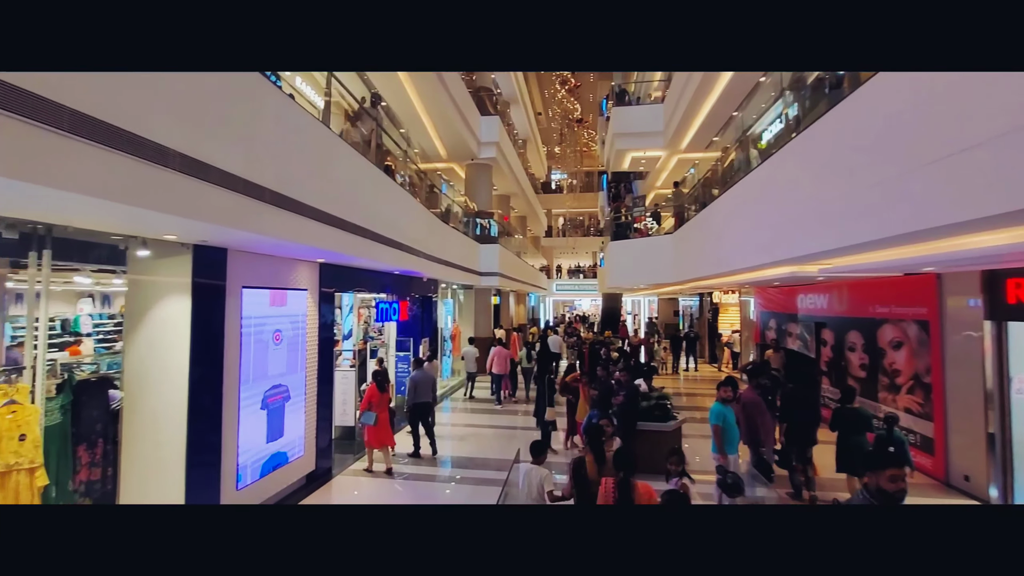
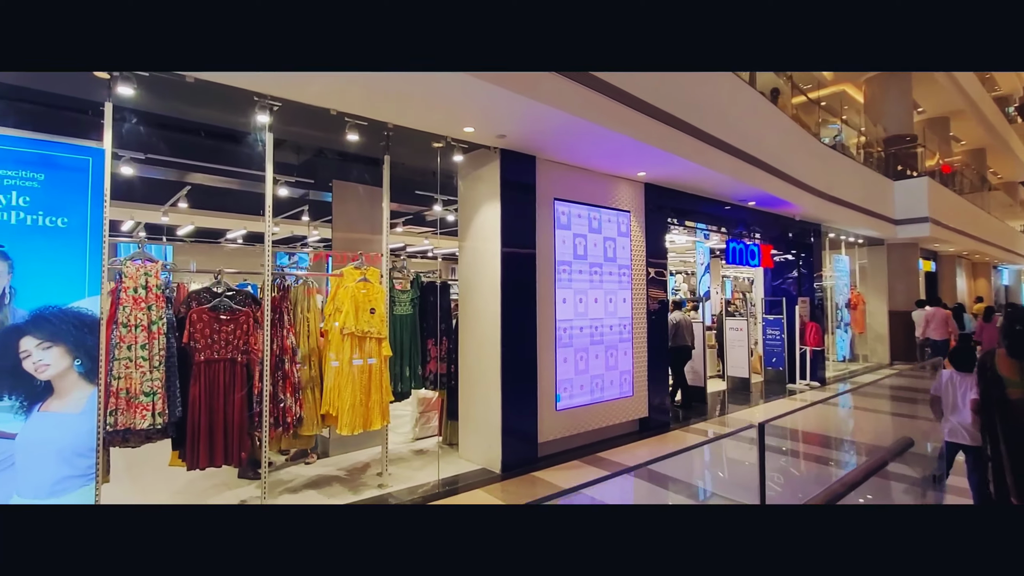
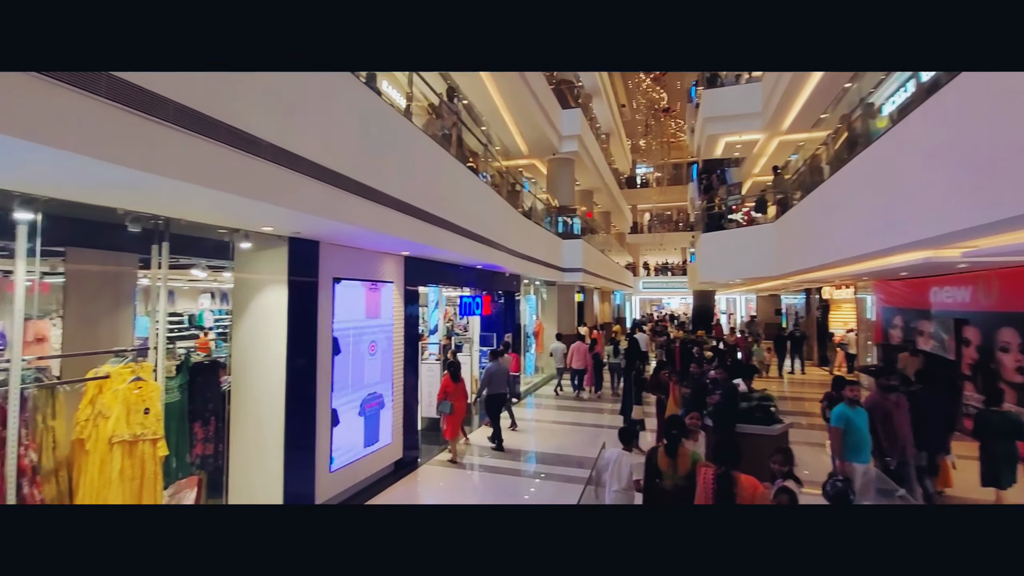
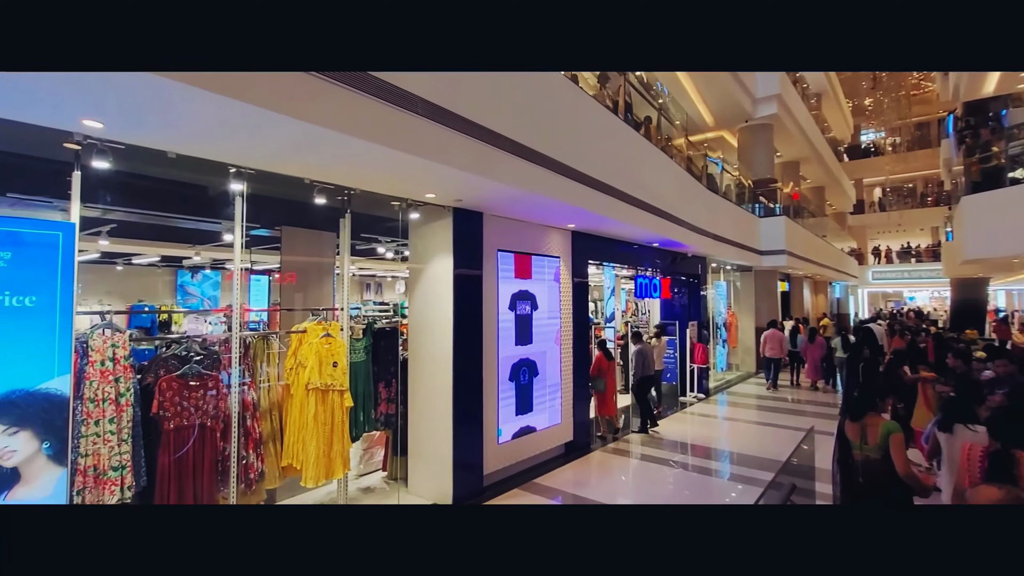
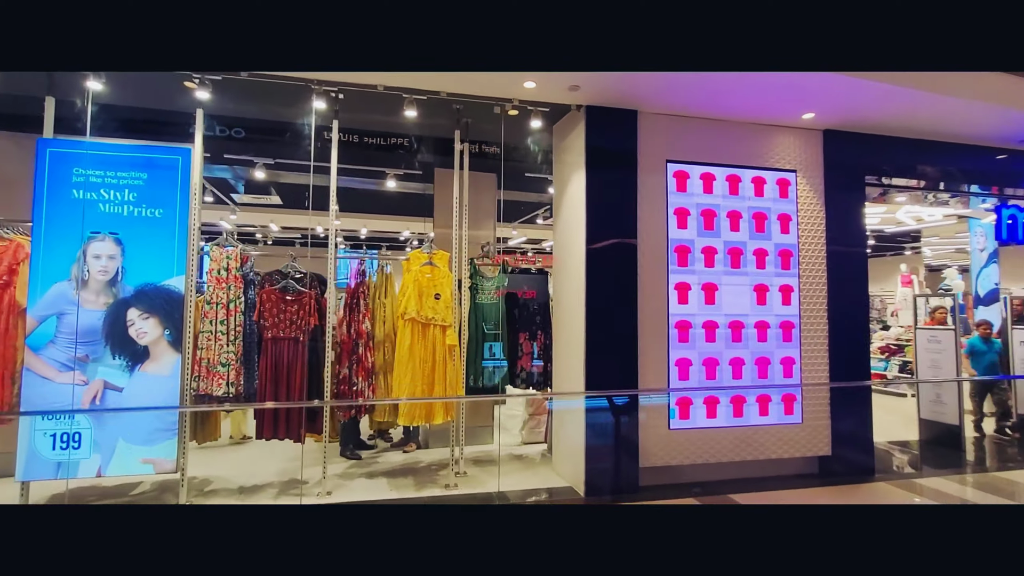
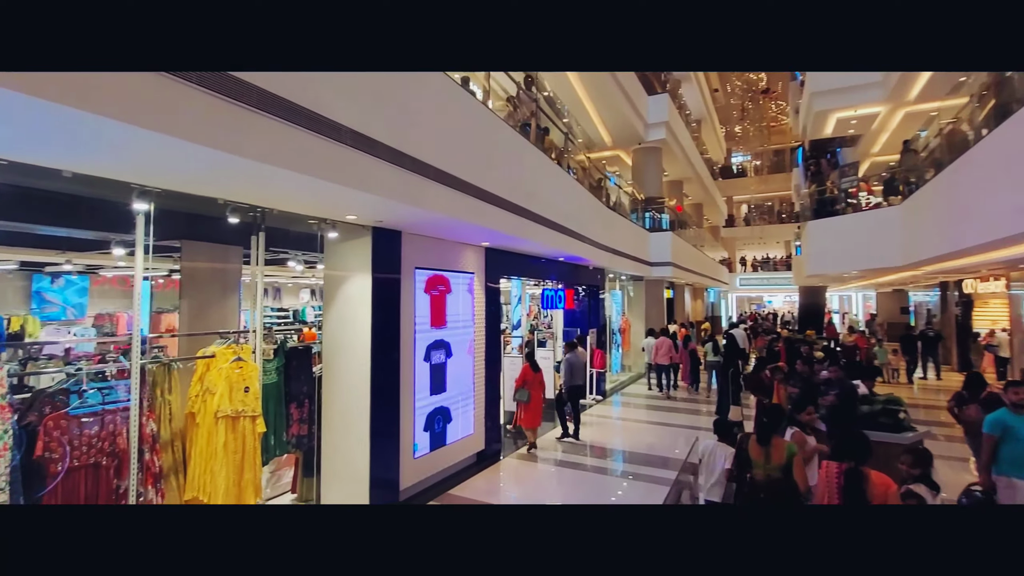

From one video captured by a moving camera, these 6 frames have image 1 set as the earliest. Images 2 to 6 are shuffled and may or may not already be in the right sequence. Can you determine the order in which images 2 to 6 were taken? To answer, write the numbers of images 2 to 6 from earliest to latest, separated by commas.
3, 6, 4, 2, 5
